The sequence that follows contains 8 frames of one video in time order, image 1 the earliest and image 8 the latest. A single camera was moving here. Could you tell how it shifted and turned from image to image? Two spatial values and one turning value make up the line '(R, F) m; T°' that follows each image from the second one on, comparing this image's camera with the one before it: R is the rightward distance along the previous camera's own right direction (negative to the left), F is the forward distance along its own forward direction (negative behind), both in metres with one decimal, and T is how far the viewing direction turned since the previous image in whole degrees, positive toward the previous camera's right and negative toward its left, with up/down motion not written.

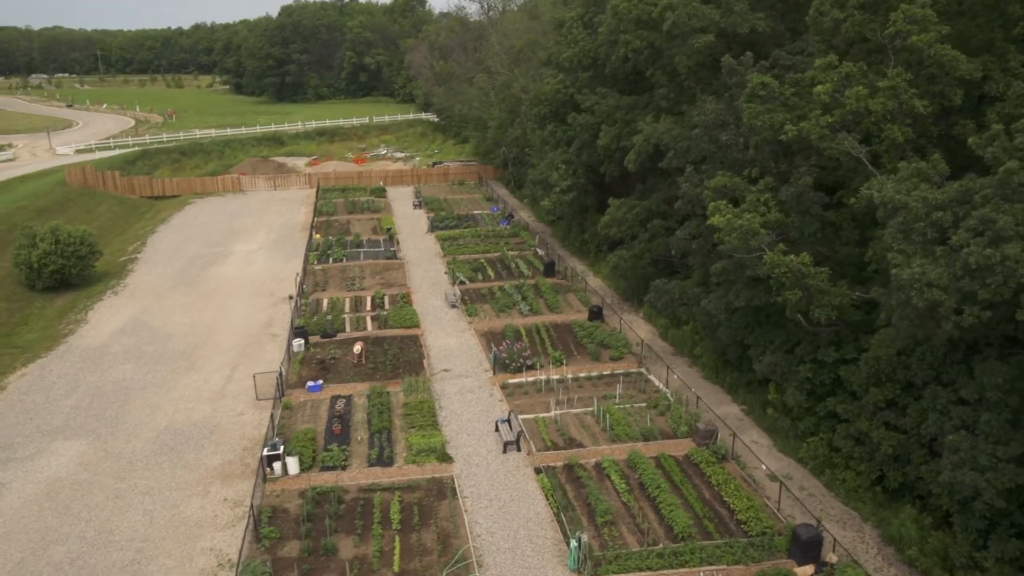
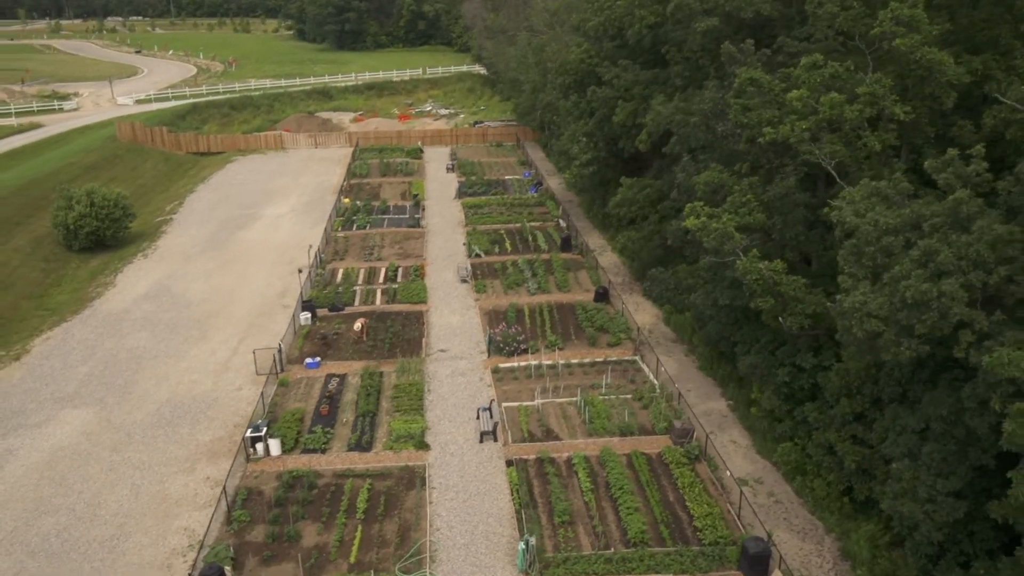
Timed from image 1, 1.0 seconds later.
(+2.1, 0.0) m; -4°
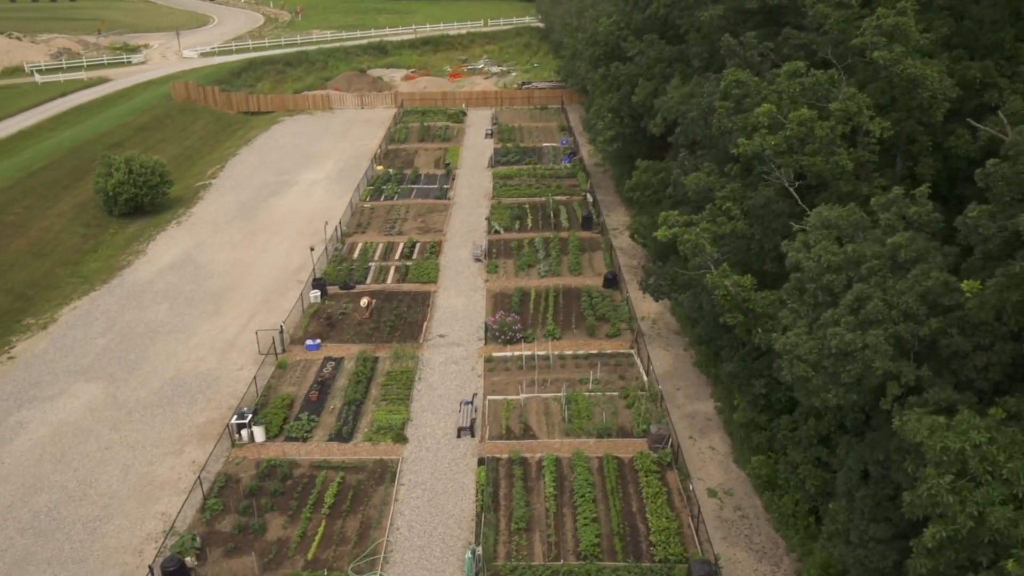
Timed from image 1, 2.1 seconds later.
(+2.3, +0.2) m; -5°
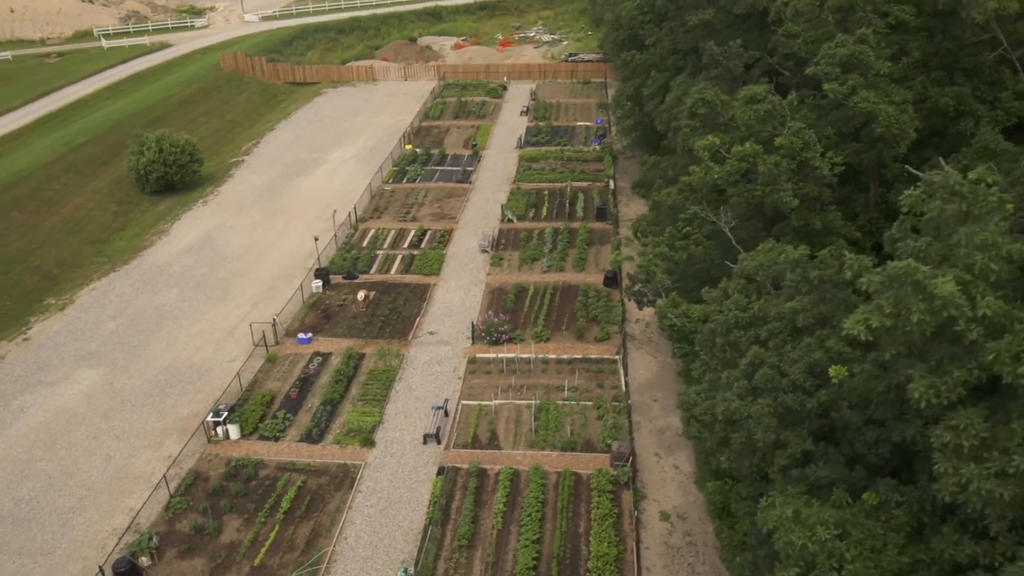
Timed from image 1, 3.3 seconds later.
(+2.6, +0.2) m; -5°
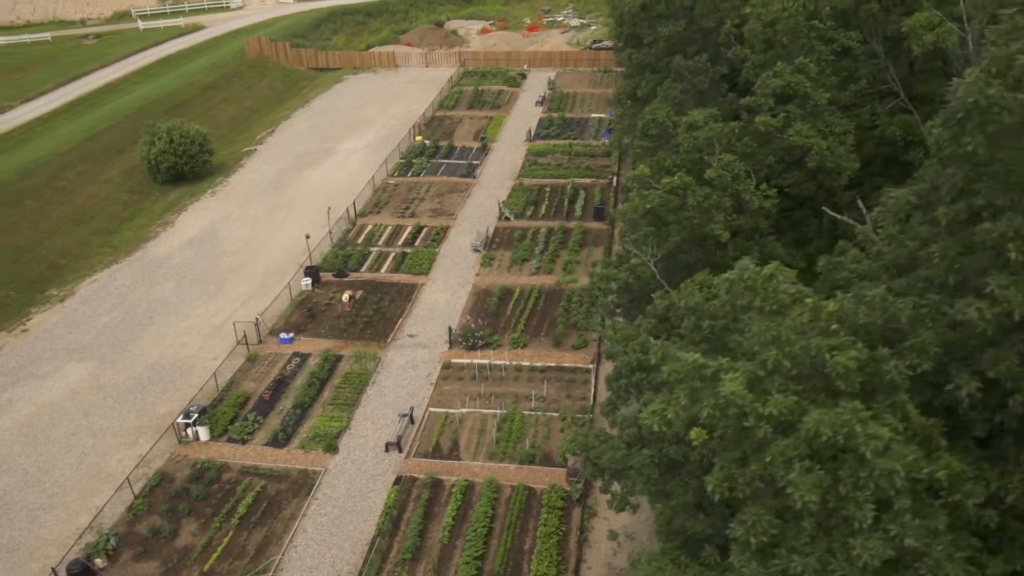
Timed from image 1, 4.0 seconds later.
(+2.1, 0.0) m; -3°
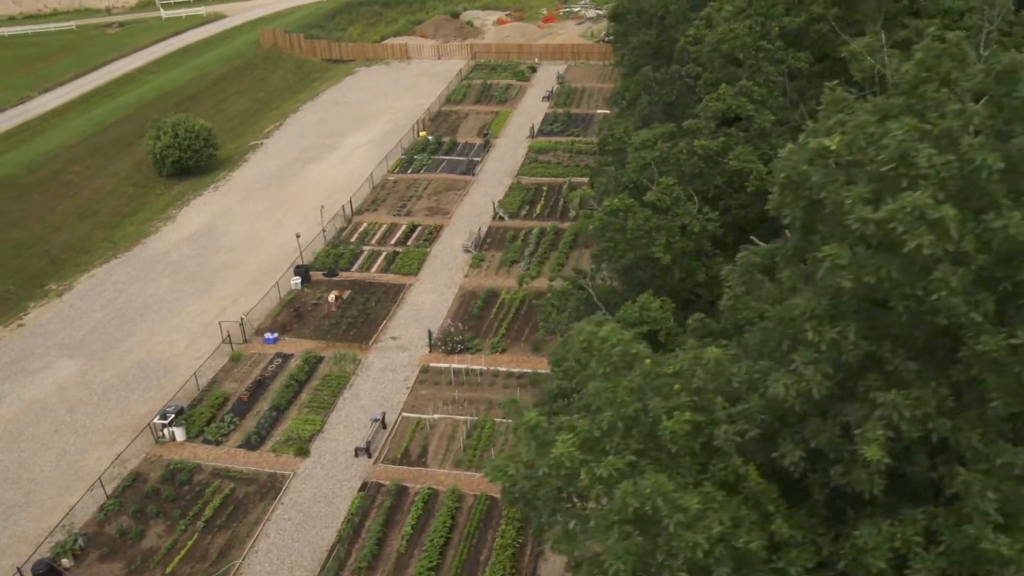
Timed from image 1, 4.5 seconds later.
(+1.6, 0.0) m; -2°
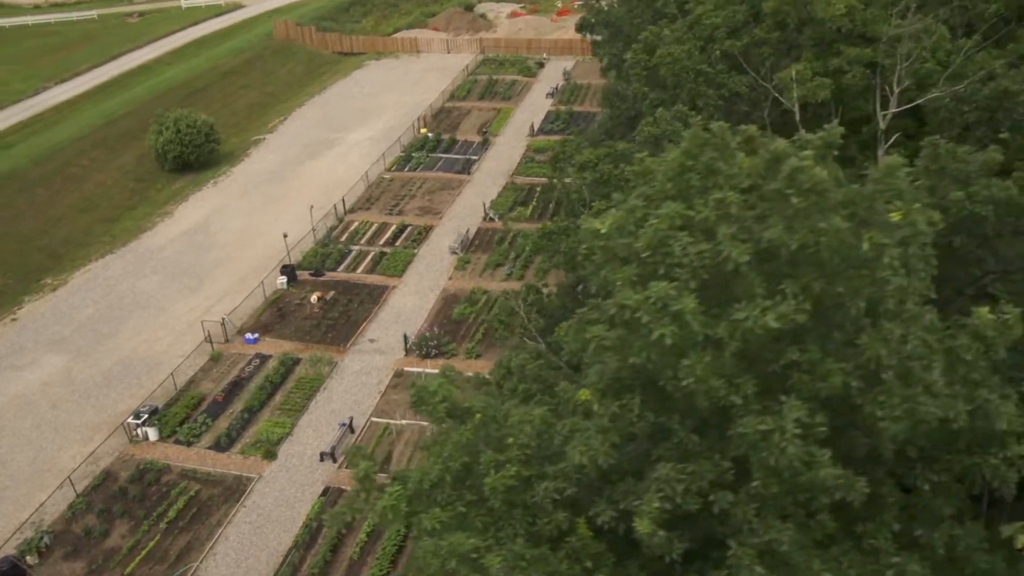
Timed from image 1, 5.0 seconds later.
(+1.6, -0.1) m; -2°
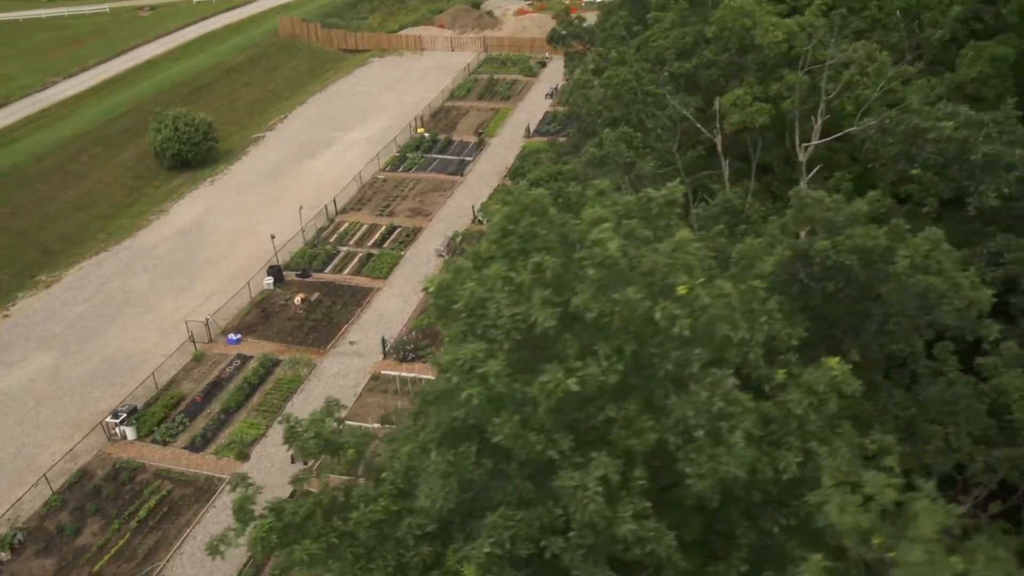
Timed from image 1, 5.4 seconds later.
(+1.3, -0.2) m; -1°
